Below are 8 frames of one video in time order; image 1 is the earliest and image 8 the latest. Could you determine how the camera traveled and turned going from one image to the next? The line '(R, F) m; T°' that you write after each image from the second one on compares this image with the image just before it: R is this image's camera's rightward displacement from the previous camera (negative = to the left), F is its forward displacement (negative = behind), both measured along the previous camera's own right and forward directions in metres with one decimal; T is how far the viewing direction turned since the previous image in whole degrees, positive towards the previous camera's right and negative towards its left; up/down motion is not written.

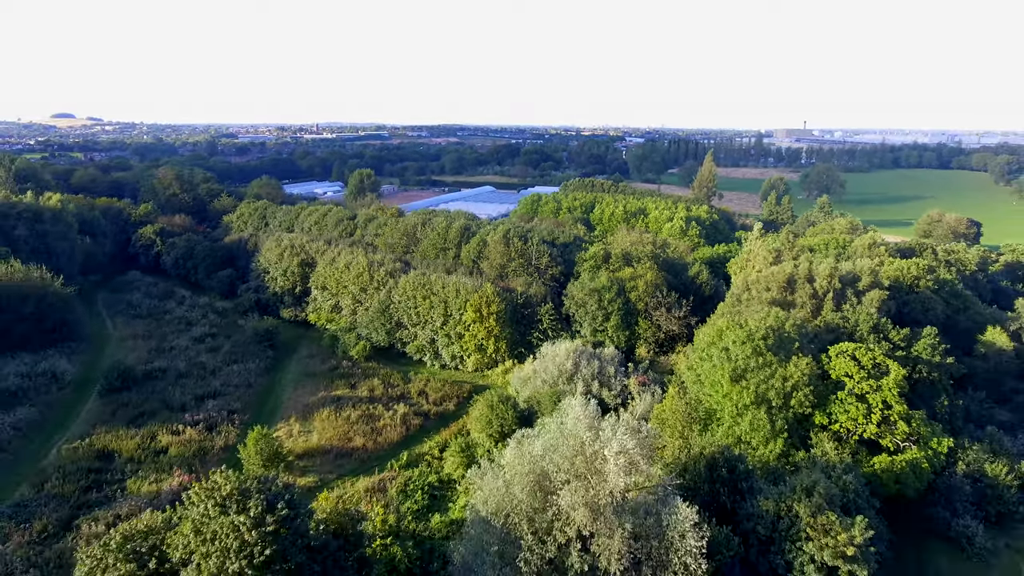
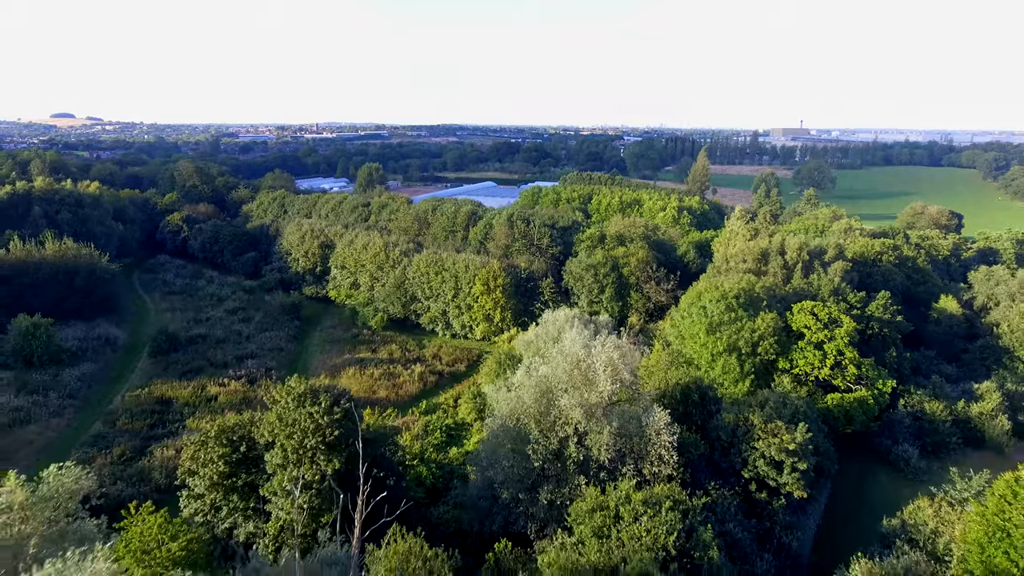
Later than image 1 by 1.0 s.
(-0.3, -4.1) m; 0°
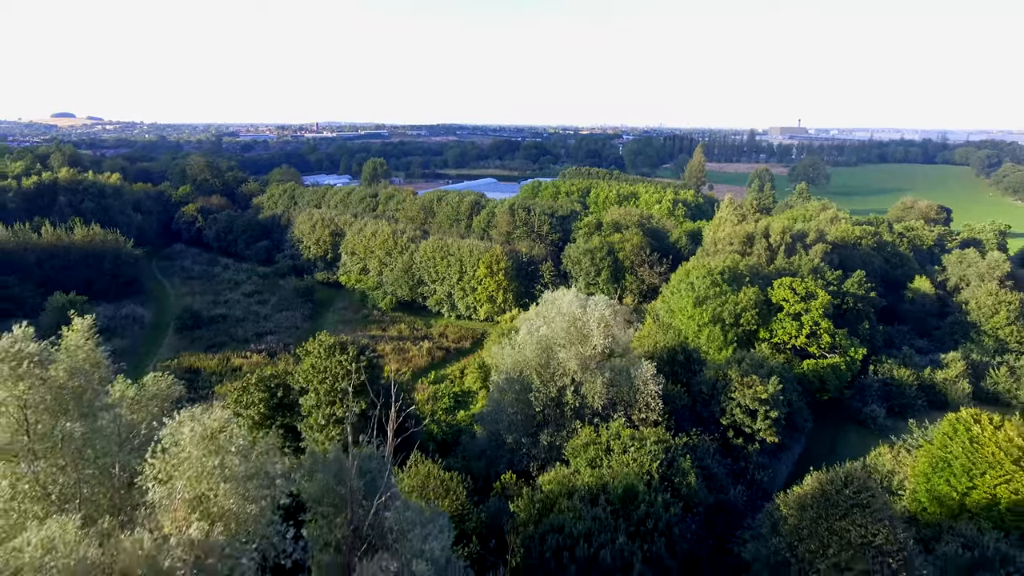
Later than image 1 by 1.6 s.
(-0.2, -2.6) m; 0°
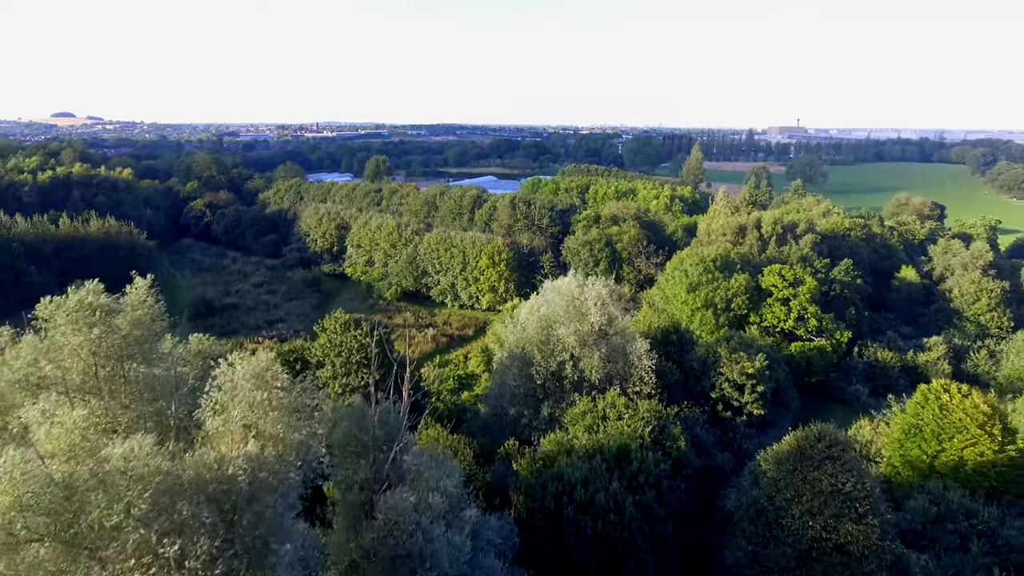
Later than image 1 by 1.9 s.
(-0.1, -1.5) m; 0°
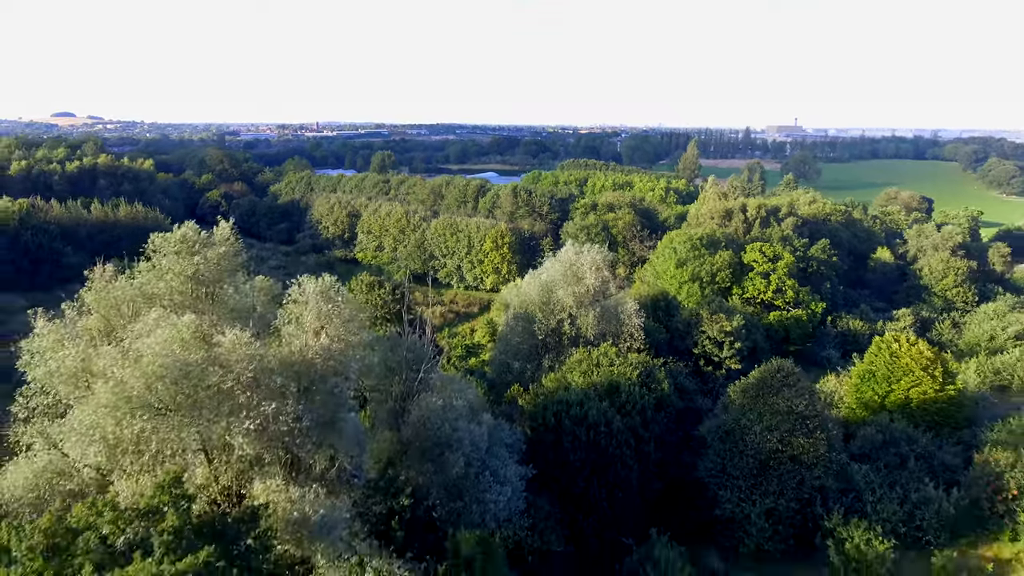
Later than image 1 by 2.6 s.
(-0.2, -3.1) m; 0°
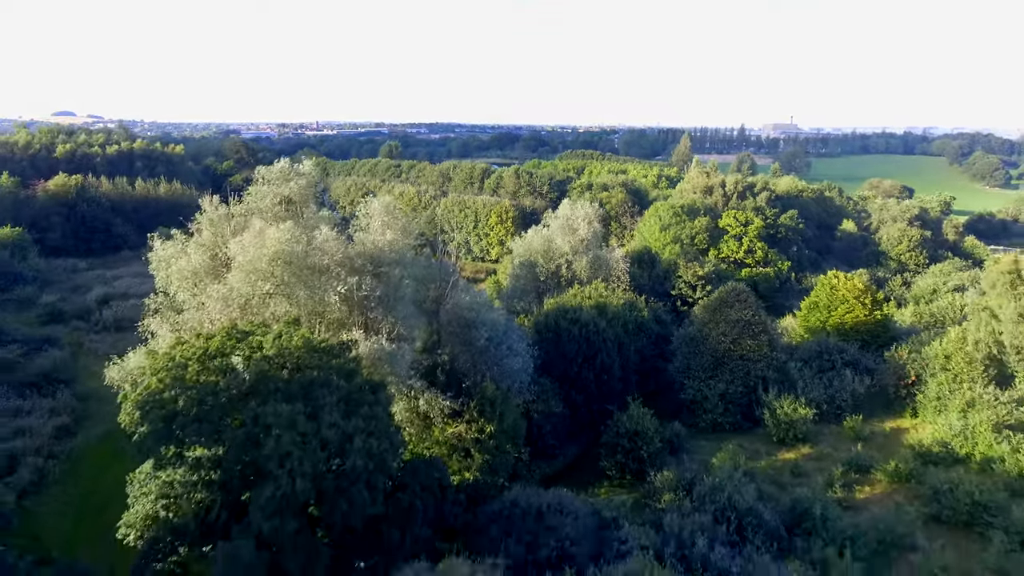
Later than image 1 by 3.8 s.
(-0.4, -5.1) m; 0°
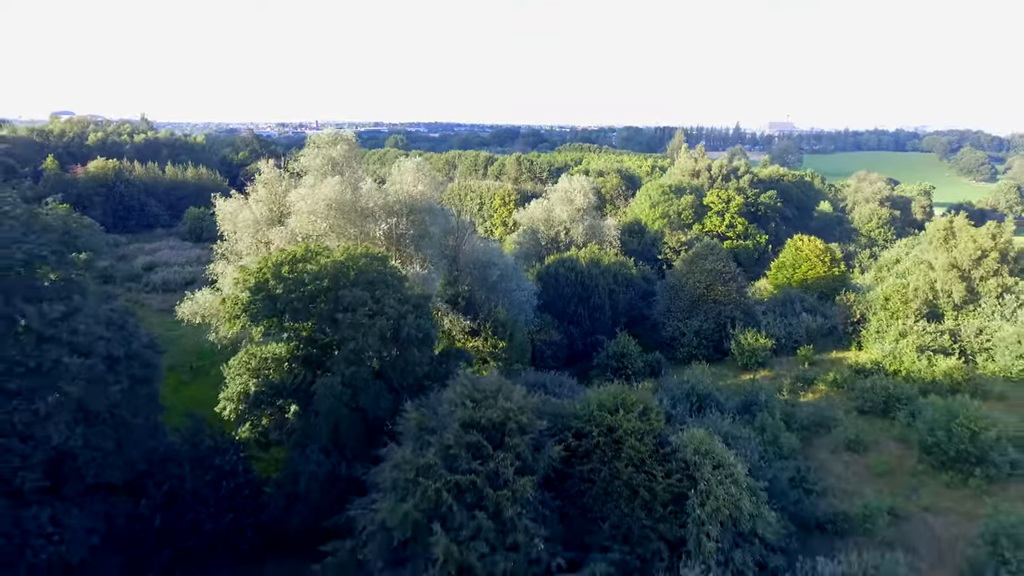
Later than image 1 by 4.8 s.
(-0.3, -4.1) m; 0°
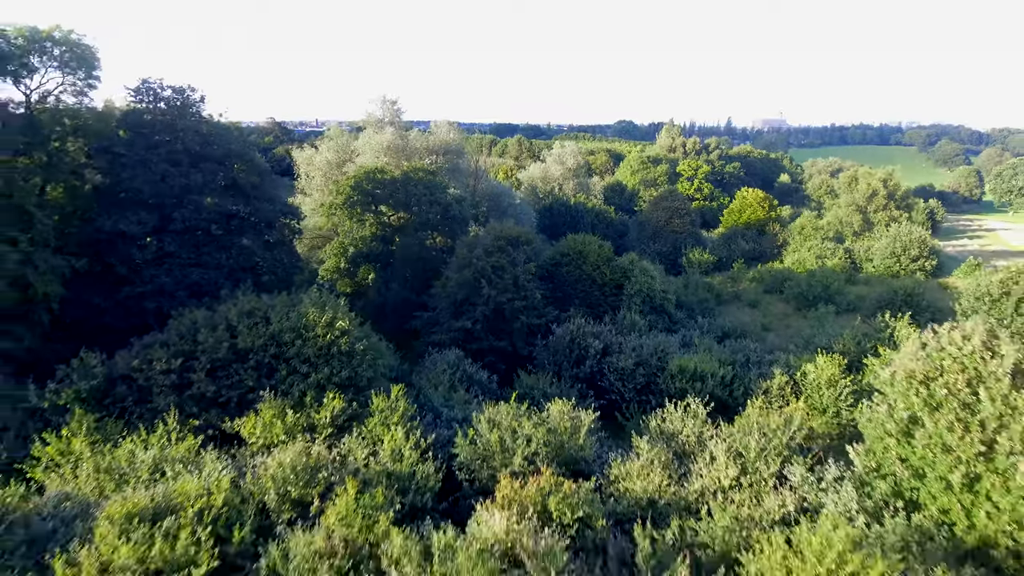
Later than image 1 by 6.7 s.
(-0.4, -8.4) m; 0°
